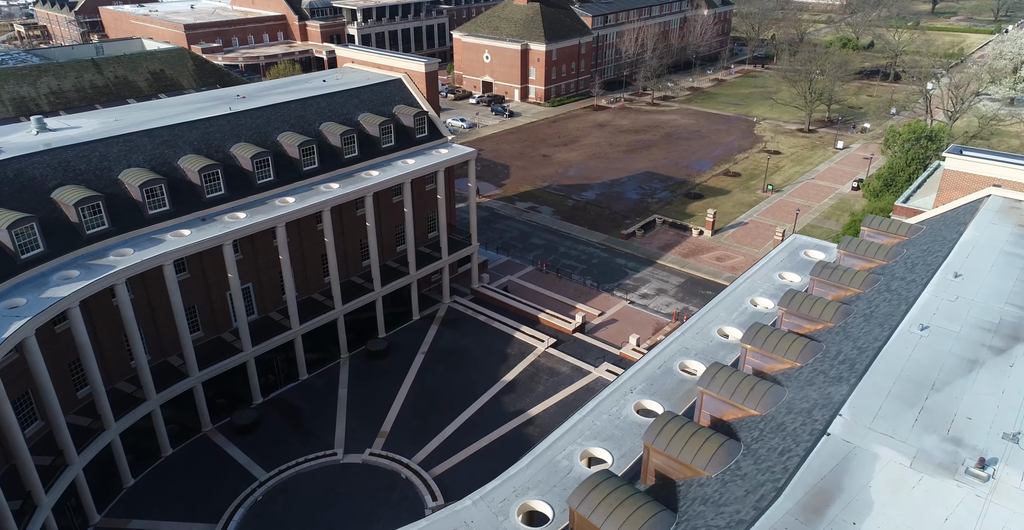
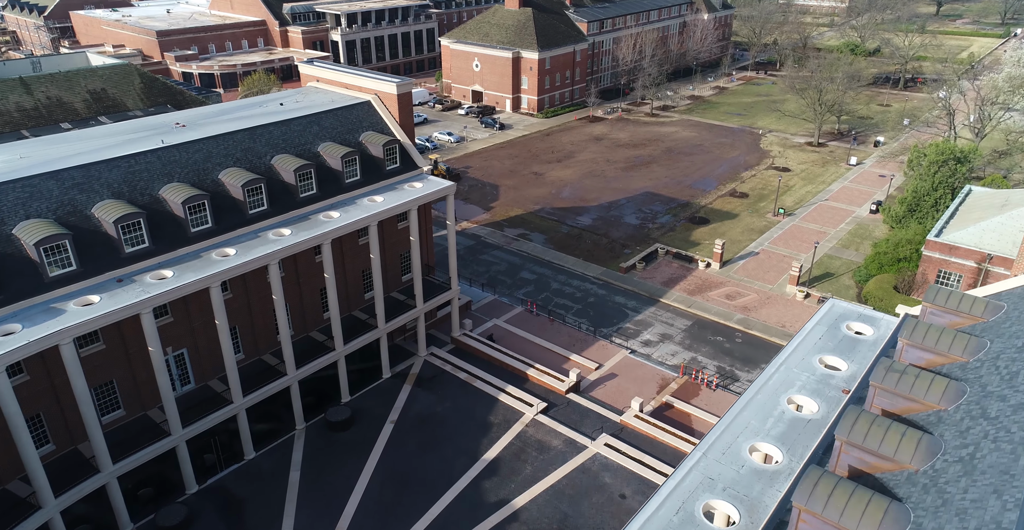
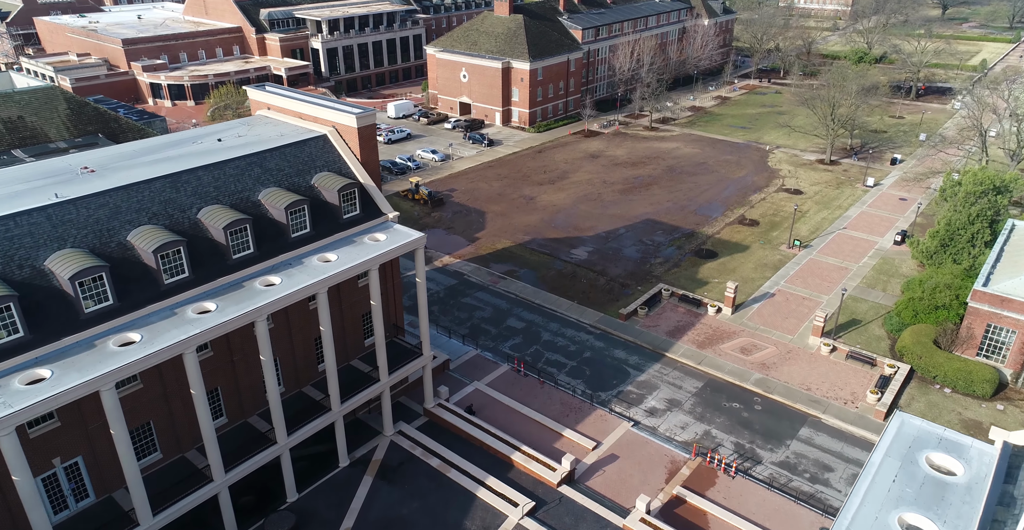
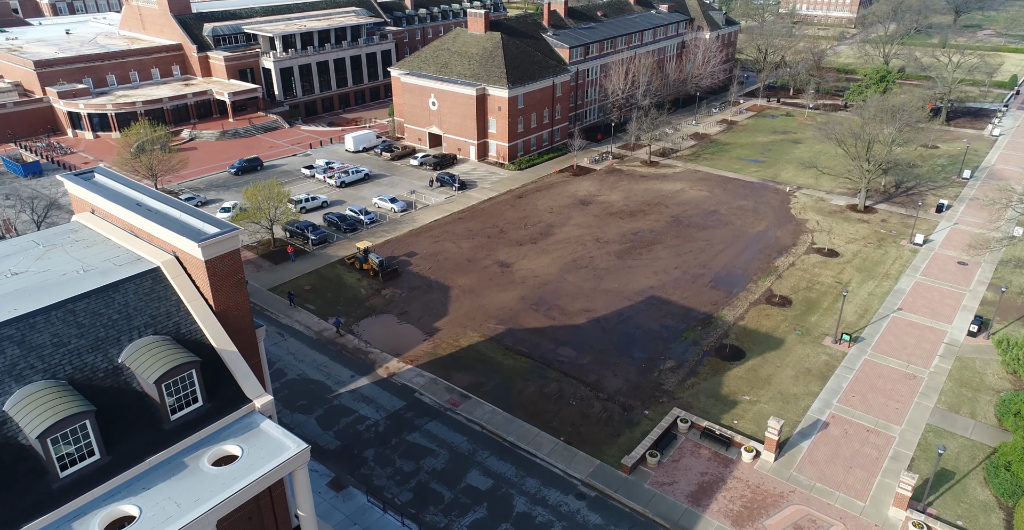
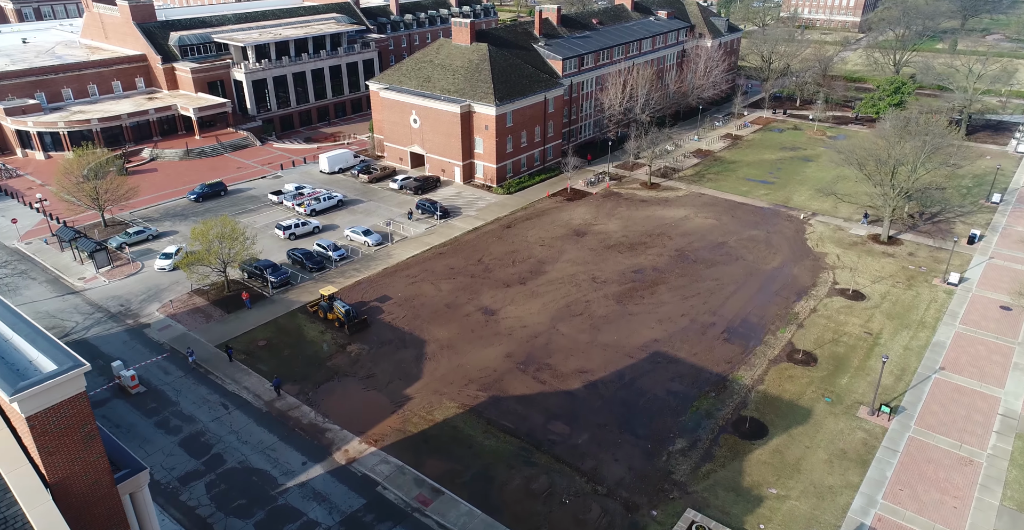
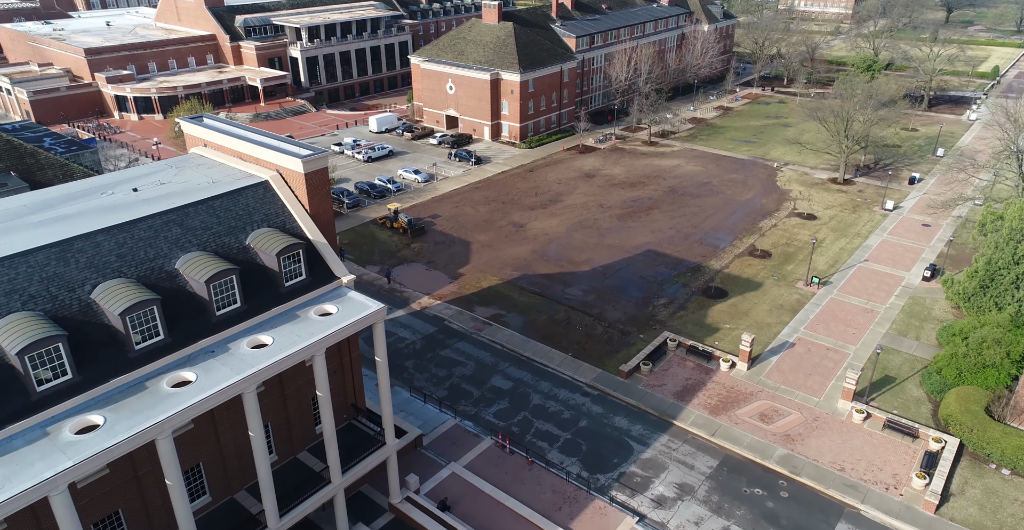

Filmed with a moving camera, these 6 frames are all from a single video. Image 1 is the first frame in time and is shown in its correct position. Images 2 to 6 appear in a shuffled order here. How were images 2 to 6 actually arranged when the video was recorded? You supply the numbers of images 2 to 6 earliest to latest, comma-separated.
2, 3, 6, 4, 5
